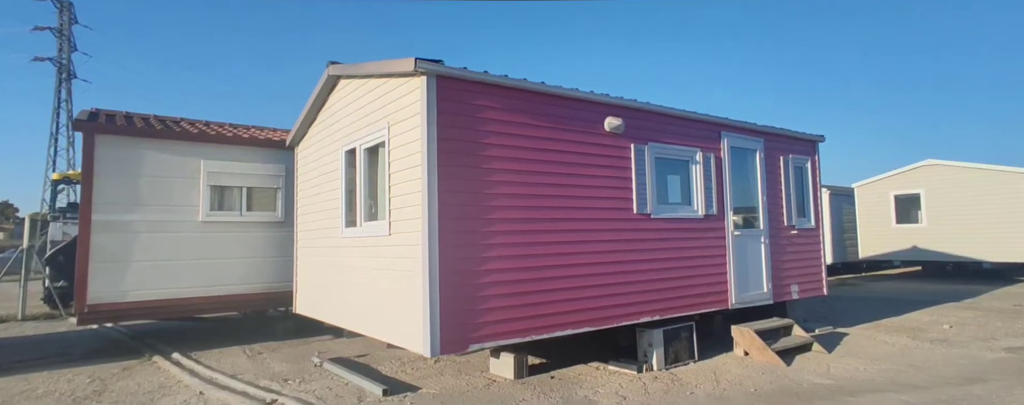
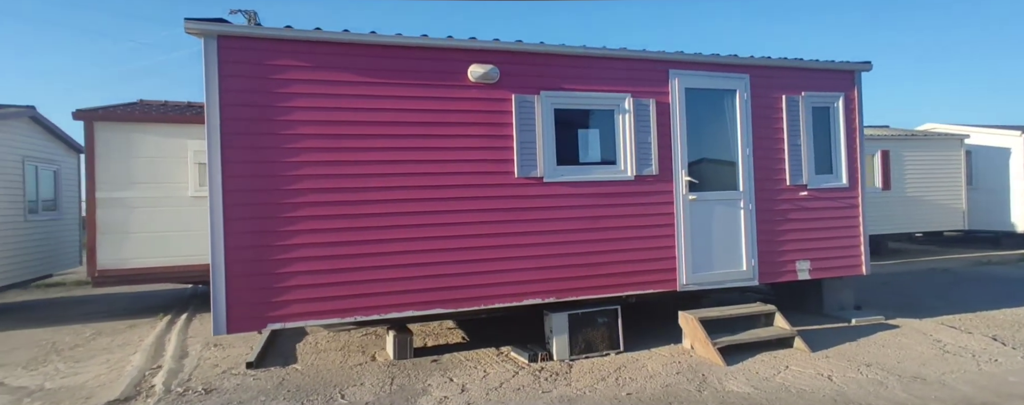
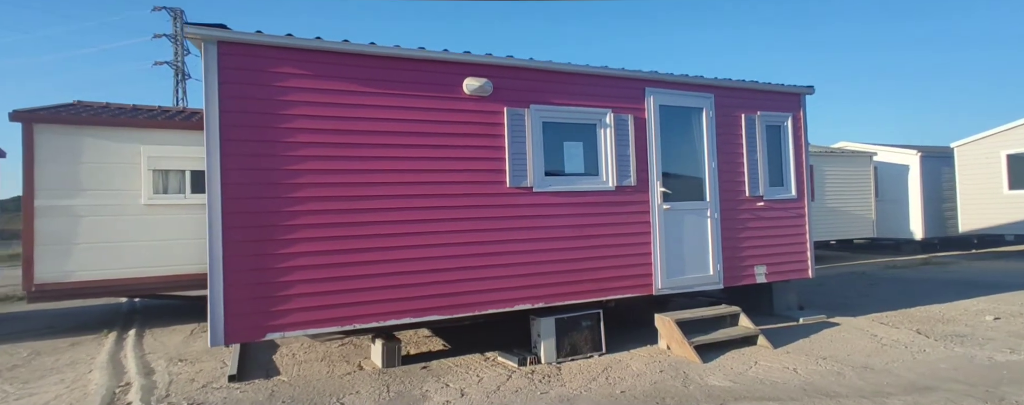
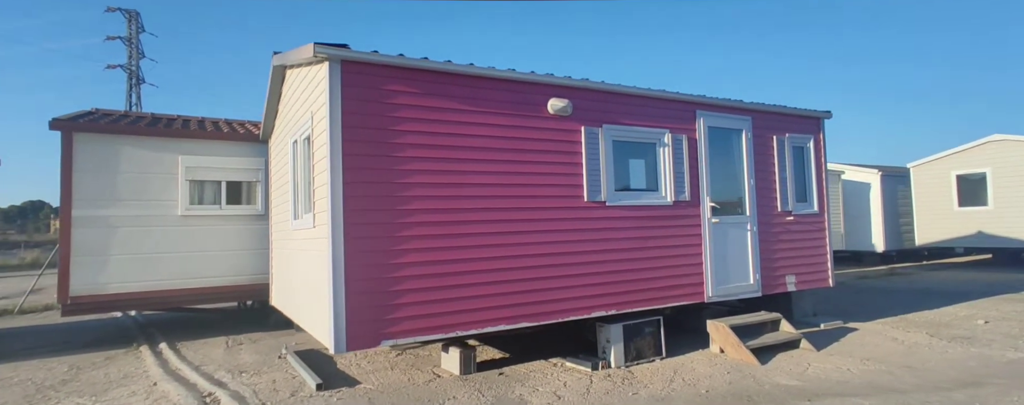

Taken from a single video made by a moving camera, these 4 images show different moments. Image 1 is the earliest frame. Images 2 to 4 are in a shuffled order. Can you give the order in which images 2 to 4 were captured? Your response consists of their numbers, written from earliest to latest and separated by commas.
4, 3, 2
